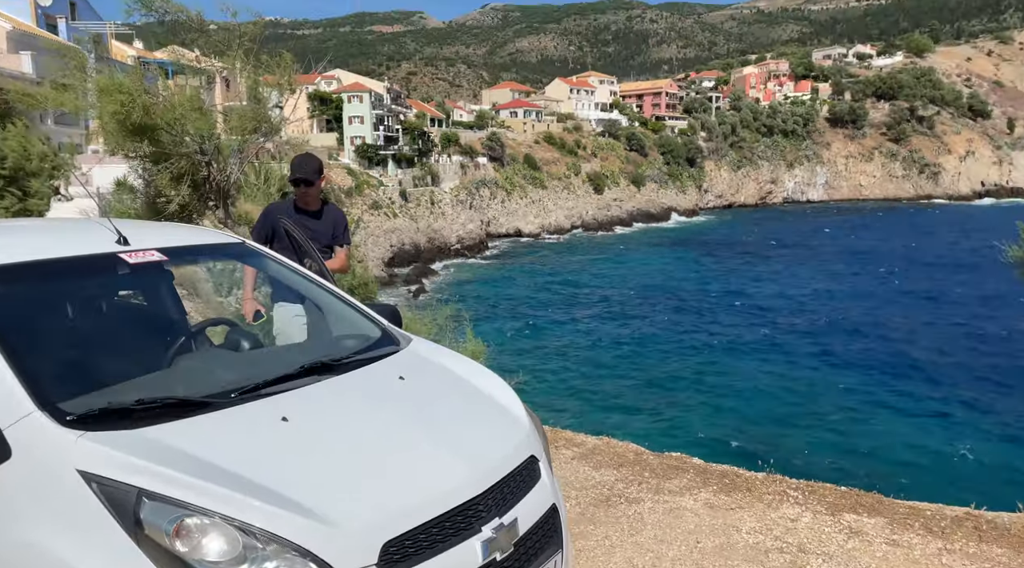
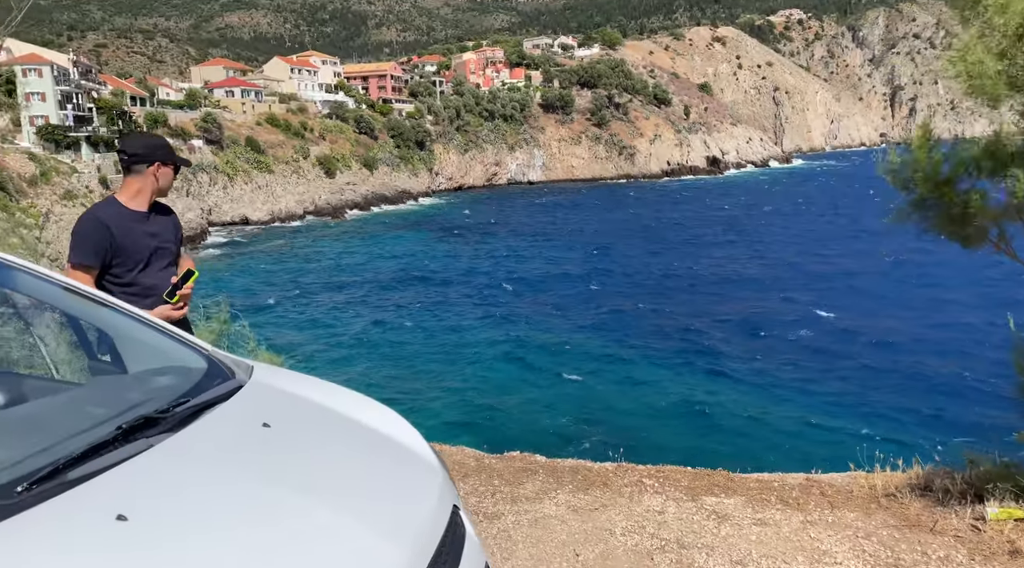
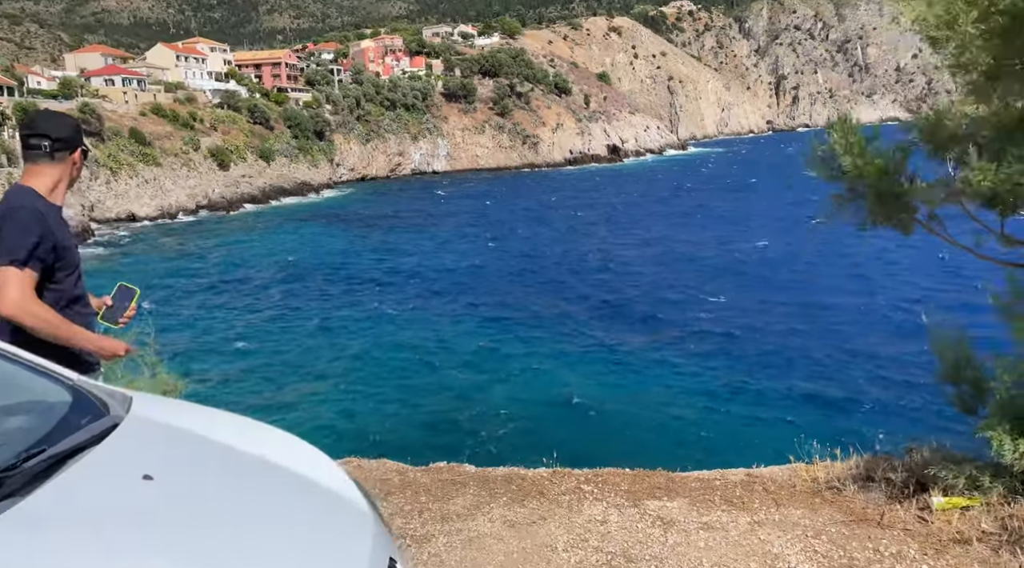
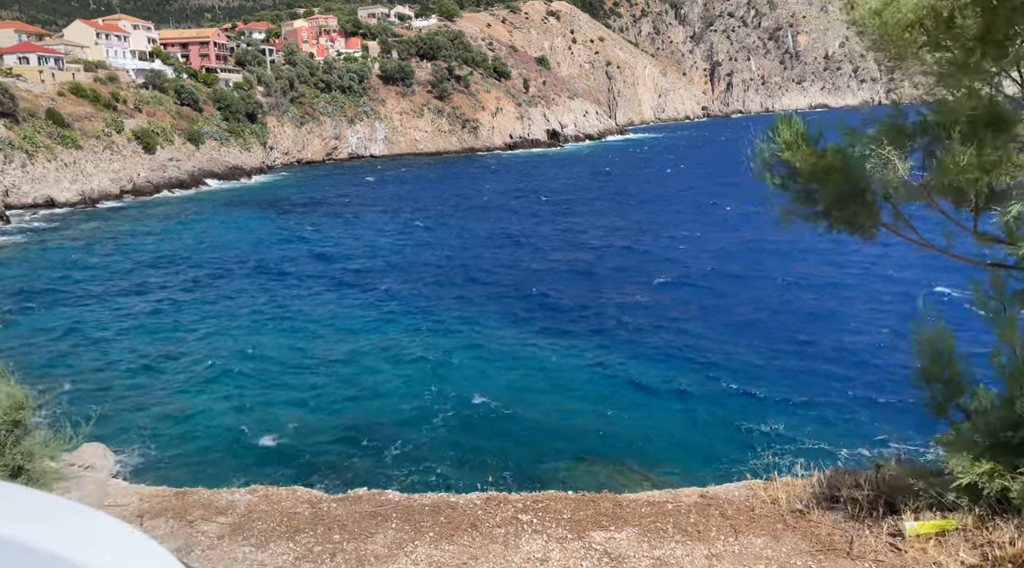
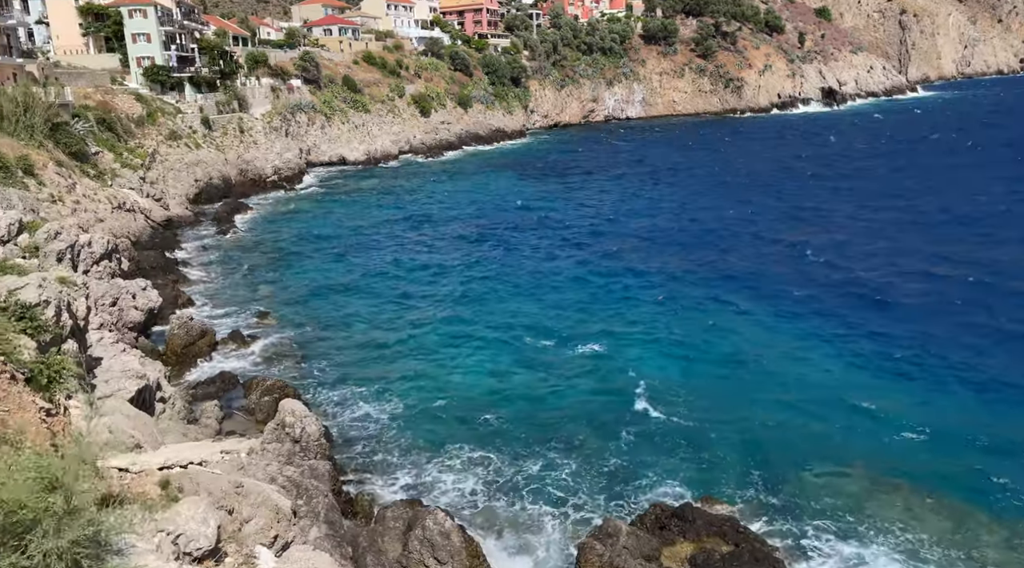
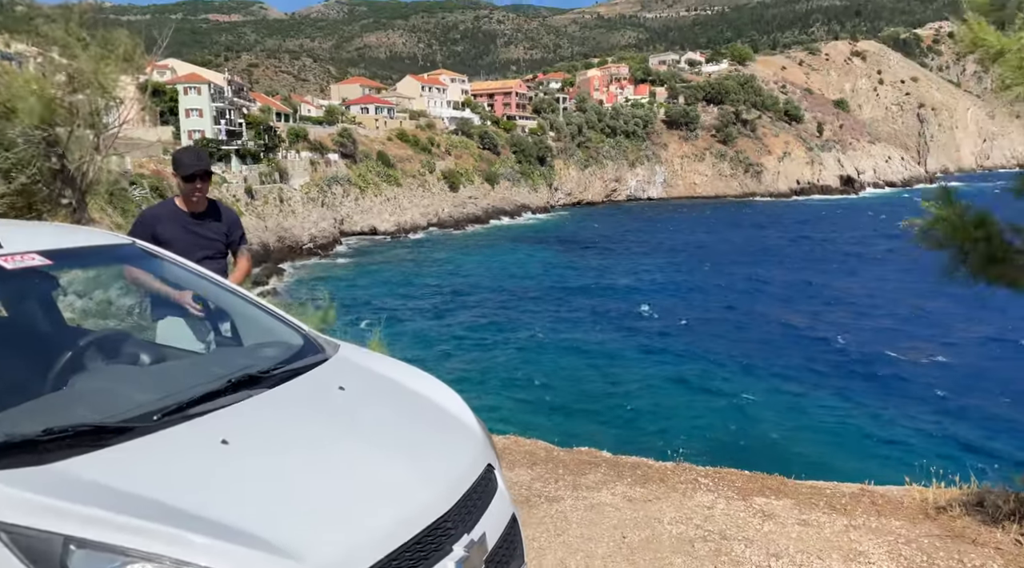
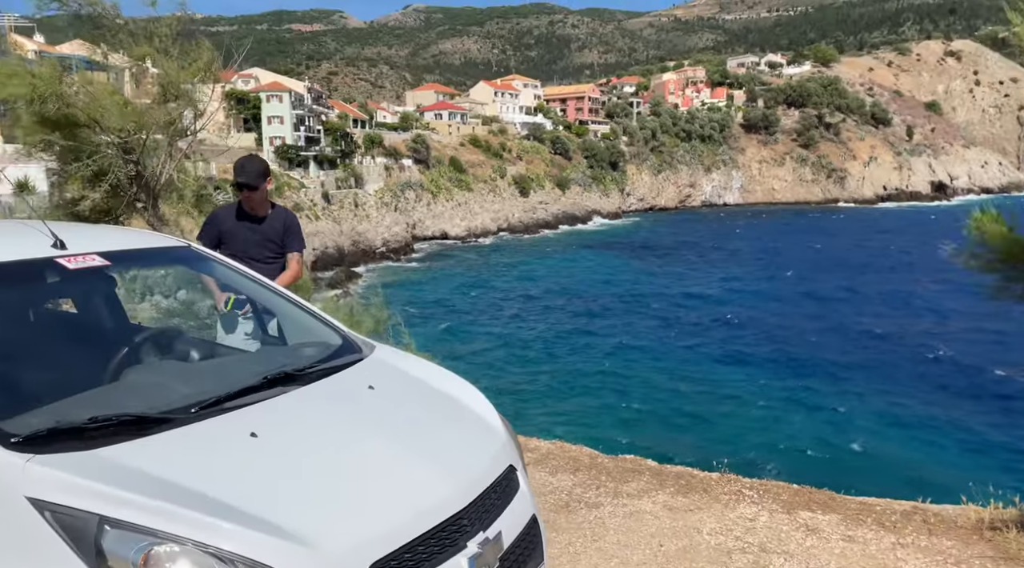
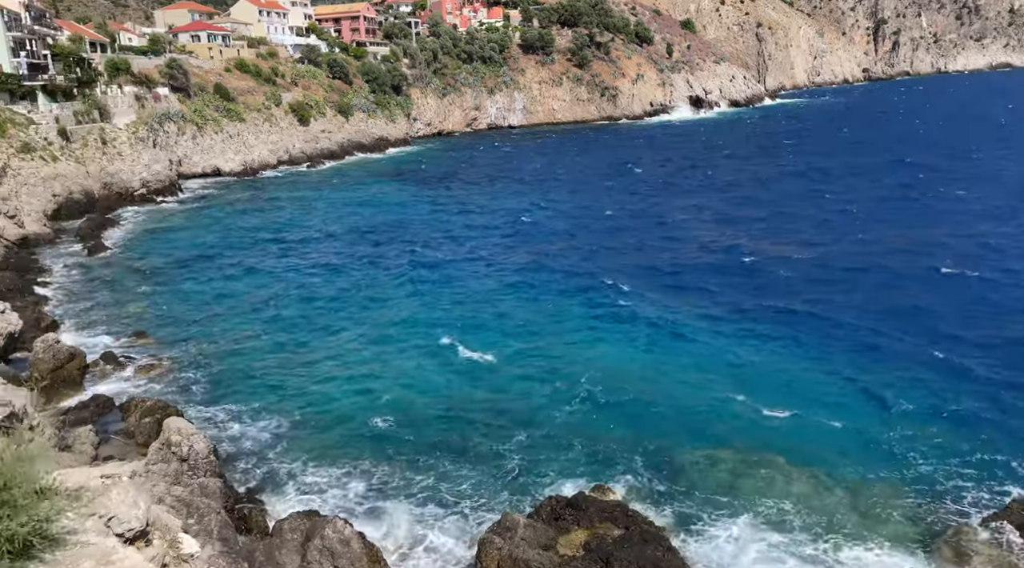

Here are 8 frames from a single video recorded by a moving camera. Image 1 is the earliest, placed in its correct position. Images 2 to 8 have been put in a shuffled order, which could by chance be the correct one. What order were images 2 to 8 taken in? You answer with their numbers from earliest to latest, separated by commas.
7, 6, 2, 3, 4, 8, 5
